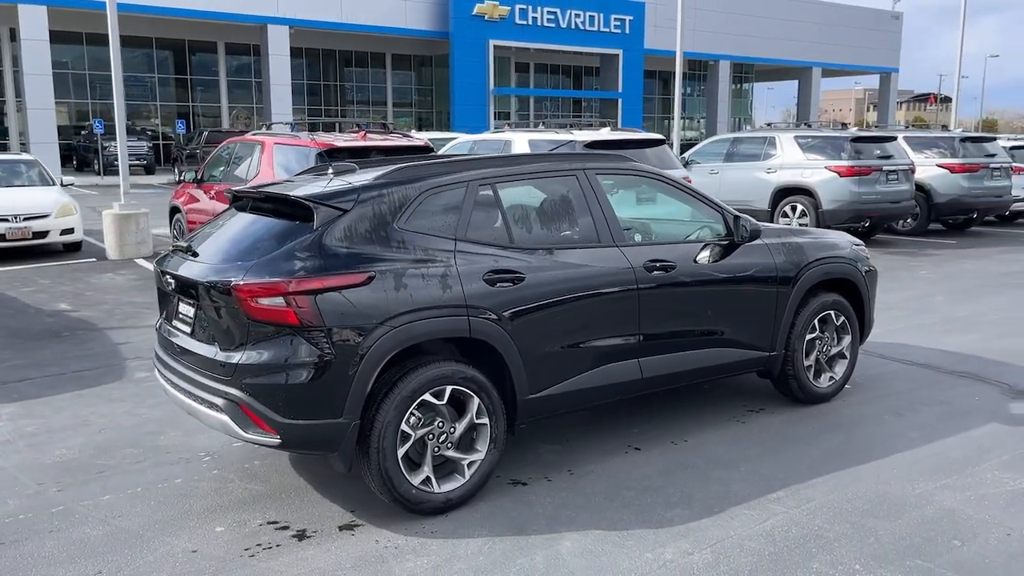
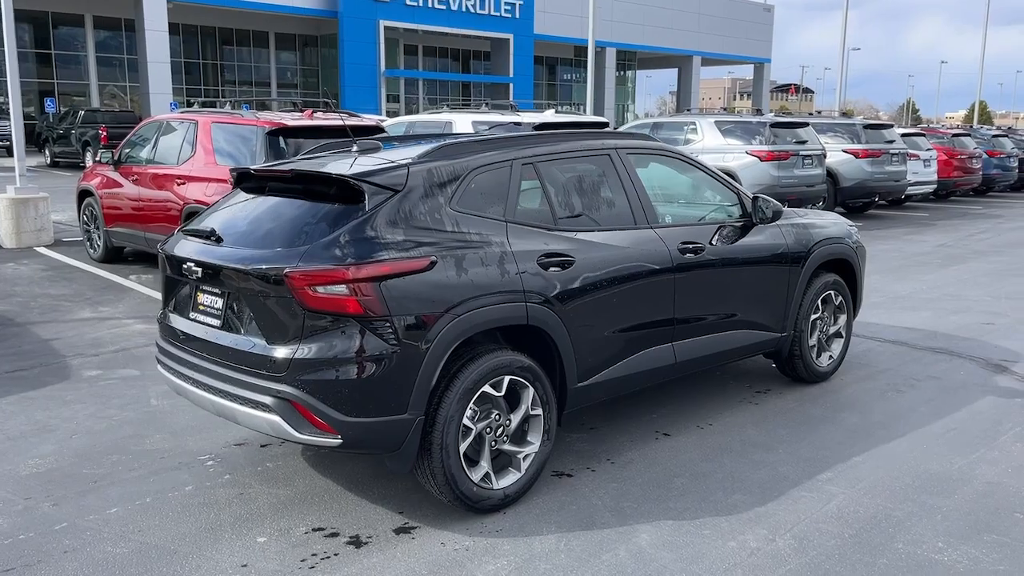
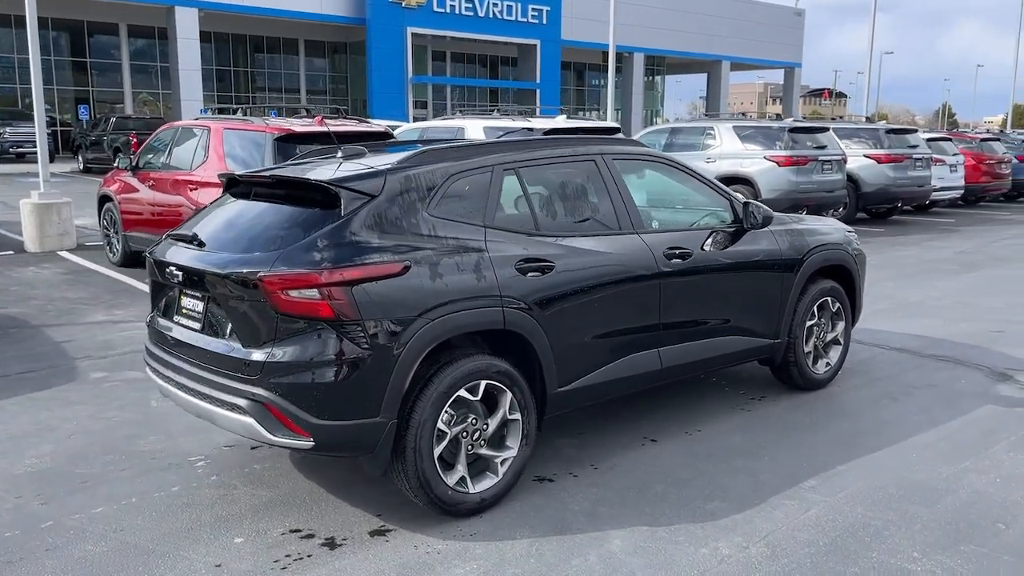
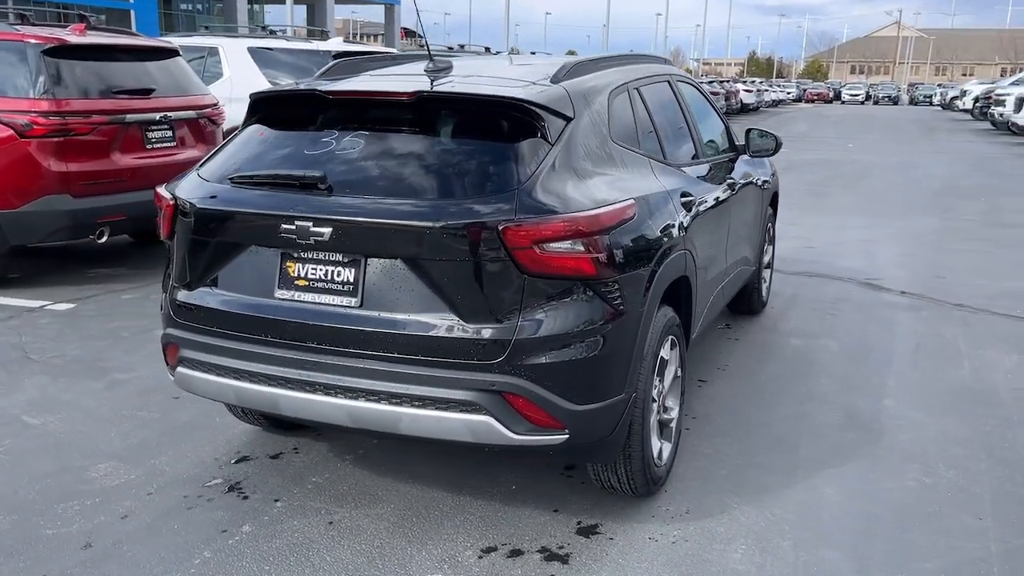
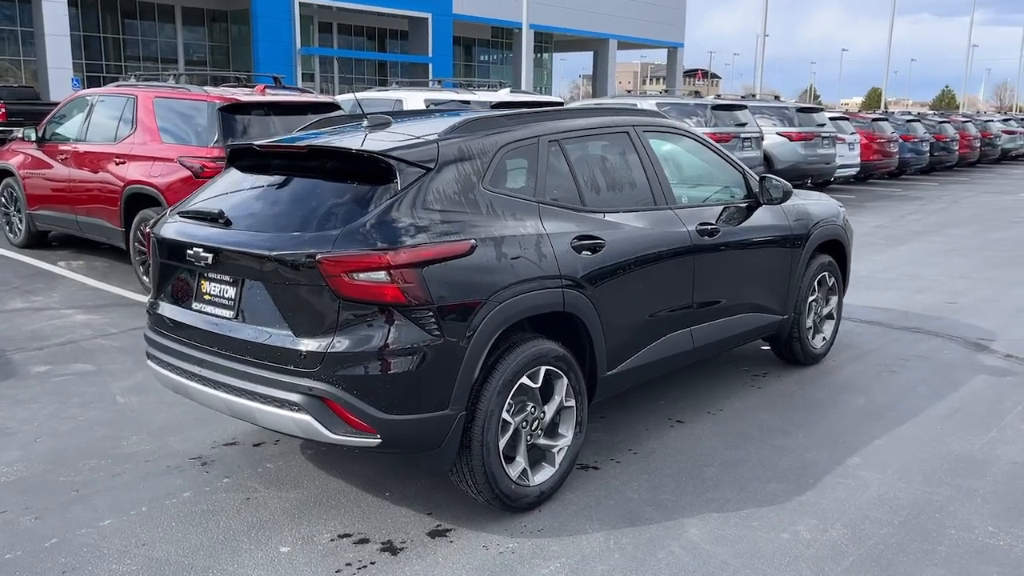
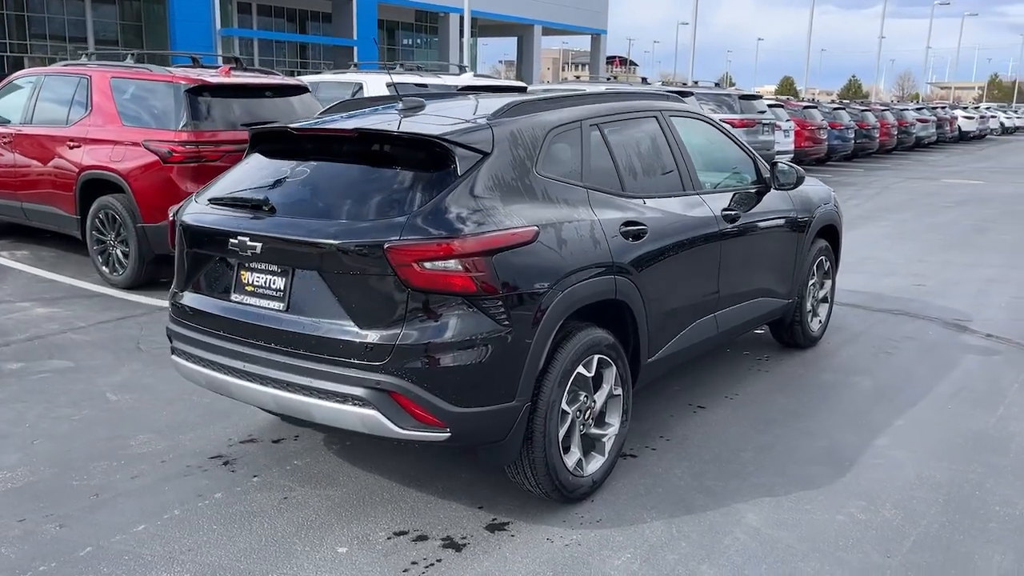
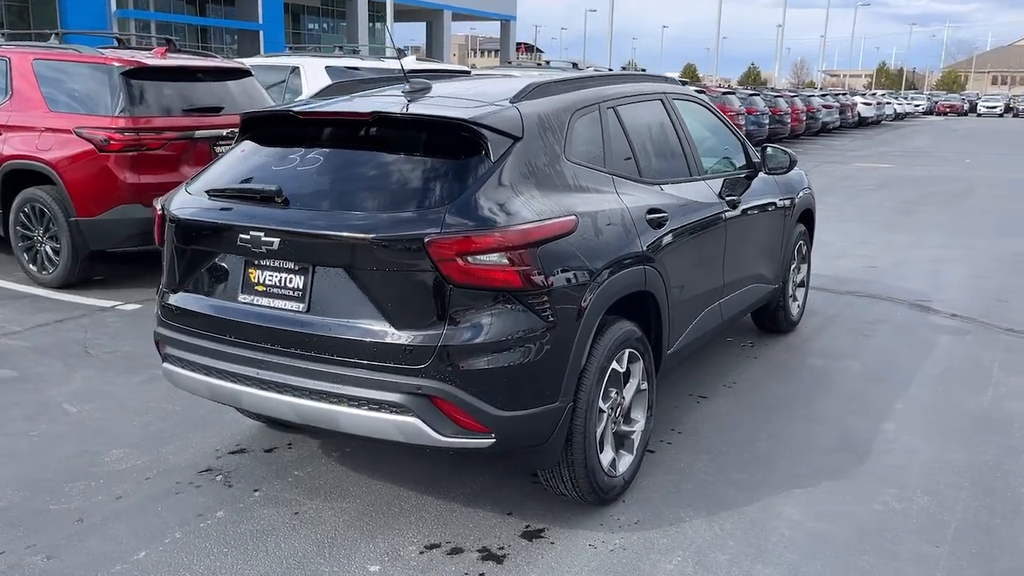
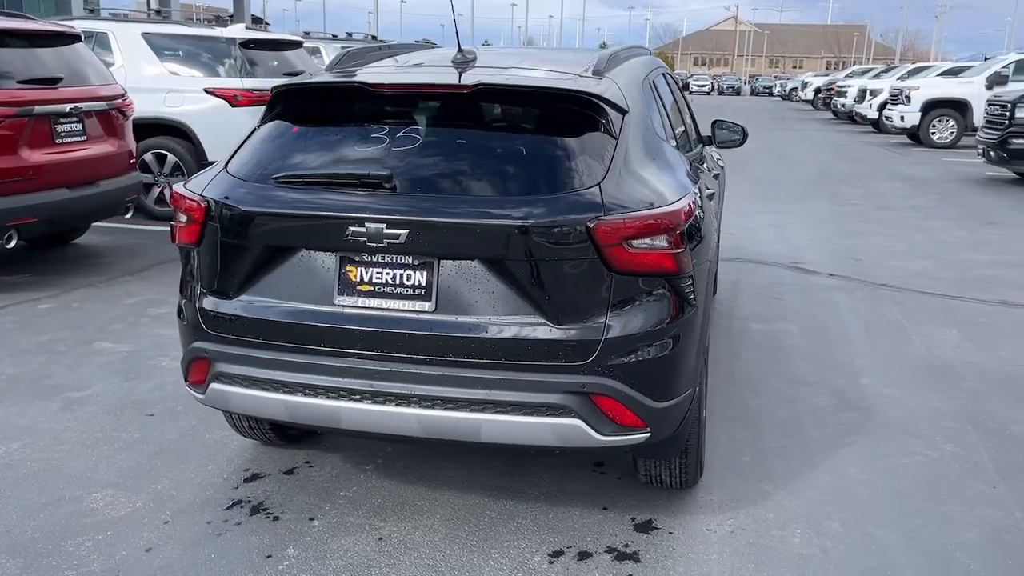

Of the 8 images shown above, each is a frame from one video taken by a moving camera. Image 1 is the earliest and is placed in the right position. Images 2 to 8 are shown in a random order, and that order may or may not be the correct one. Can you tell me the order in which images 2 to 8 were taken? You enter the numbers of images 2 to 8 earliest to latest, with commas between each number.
3, 2, 5, 6, 7, 4, 8
